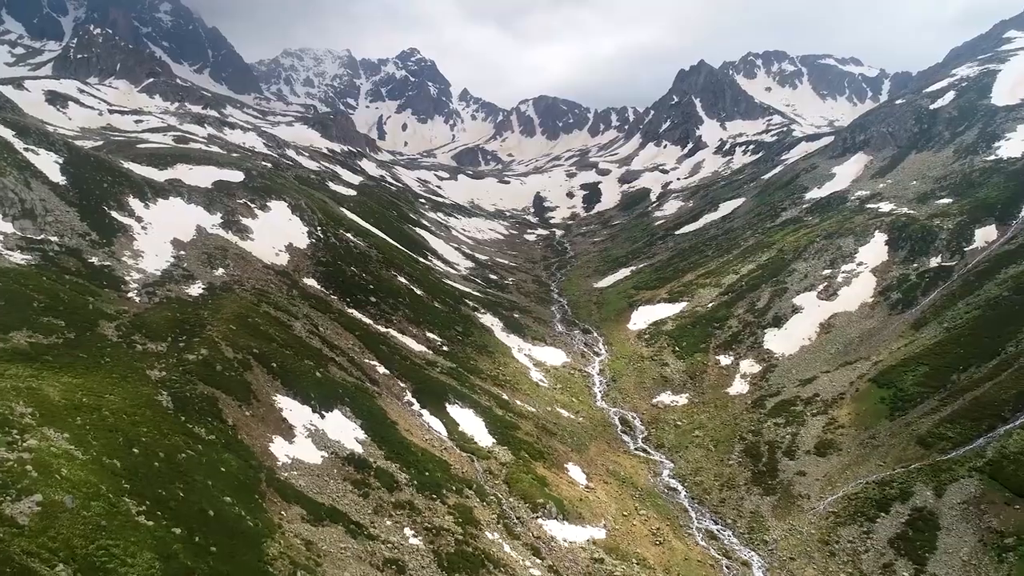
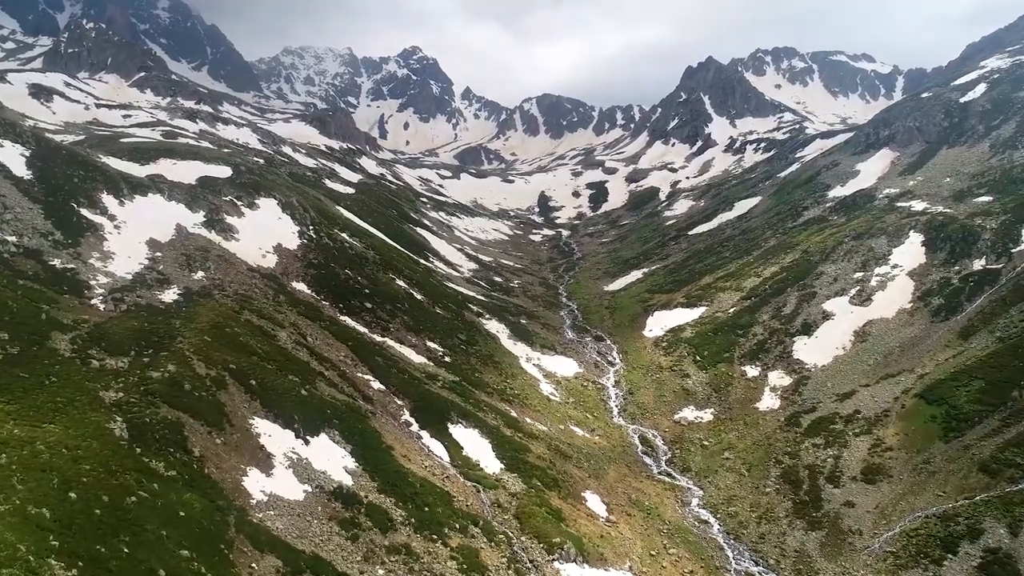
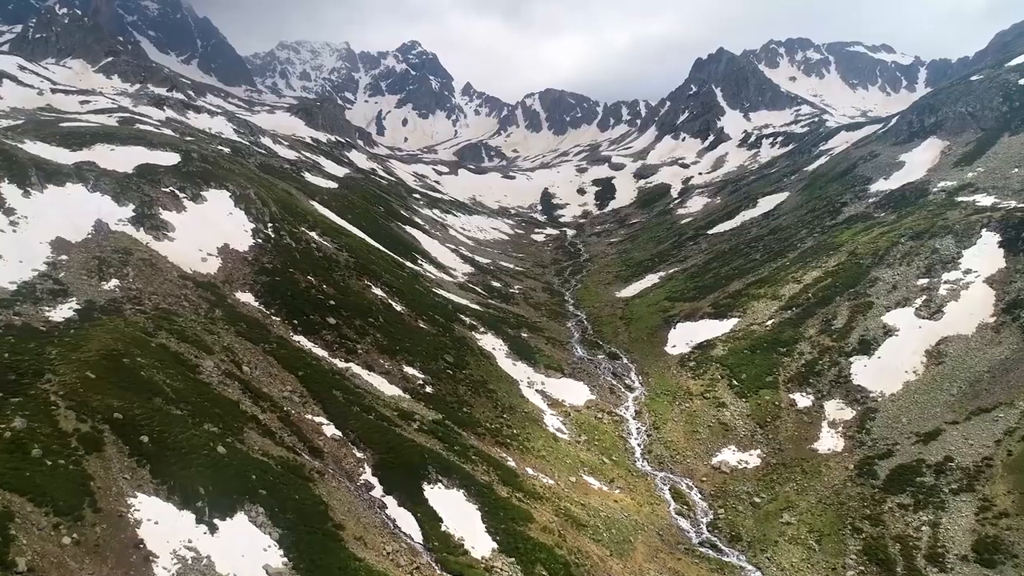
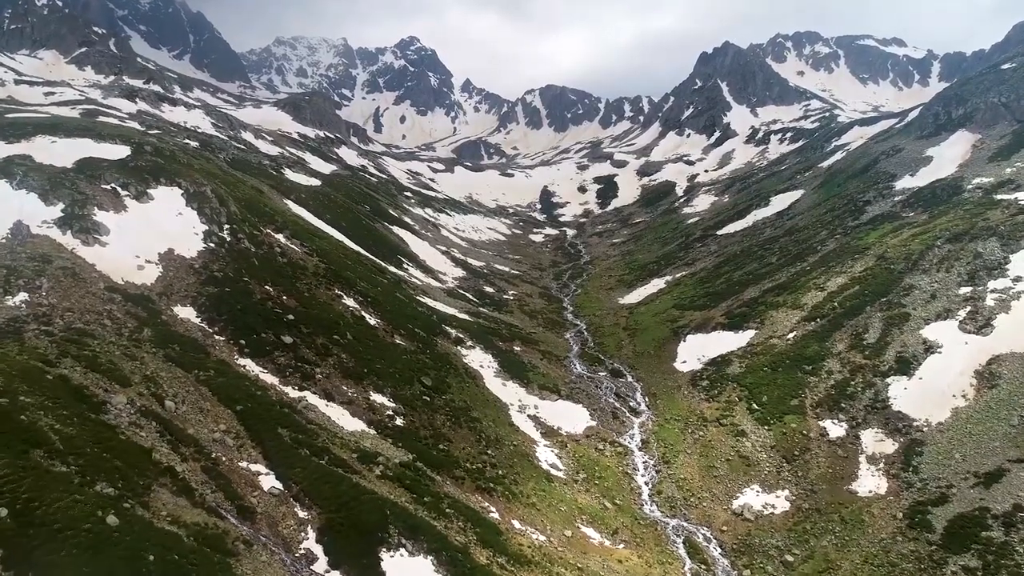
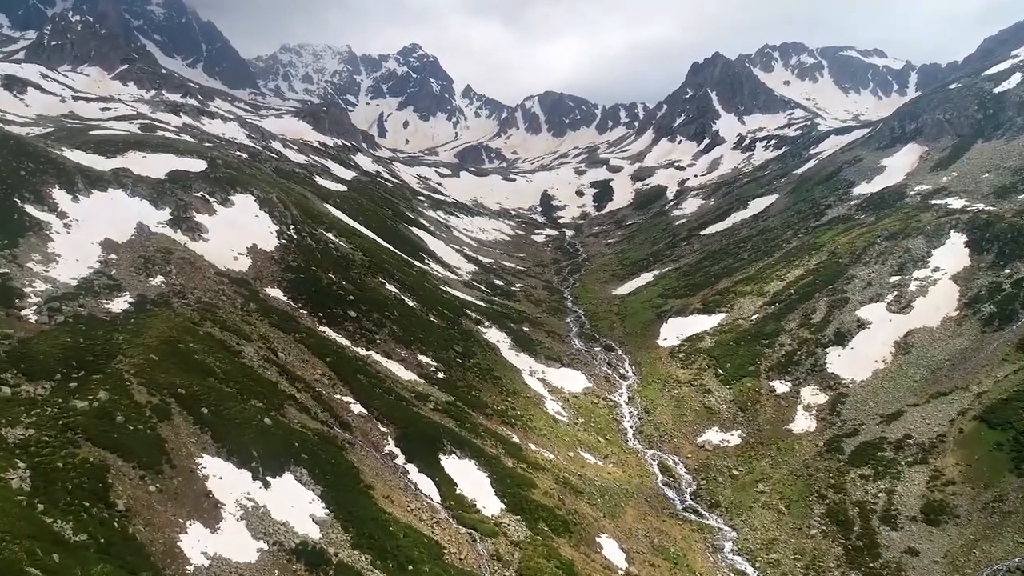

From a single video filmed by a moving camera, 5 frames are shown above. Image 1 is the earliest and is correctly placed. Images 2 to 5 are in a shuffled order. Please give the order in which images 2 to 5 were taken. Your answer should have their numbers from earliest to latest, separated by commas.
2, 5, 3, 4
